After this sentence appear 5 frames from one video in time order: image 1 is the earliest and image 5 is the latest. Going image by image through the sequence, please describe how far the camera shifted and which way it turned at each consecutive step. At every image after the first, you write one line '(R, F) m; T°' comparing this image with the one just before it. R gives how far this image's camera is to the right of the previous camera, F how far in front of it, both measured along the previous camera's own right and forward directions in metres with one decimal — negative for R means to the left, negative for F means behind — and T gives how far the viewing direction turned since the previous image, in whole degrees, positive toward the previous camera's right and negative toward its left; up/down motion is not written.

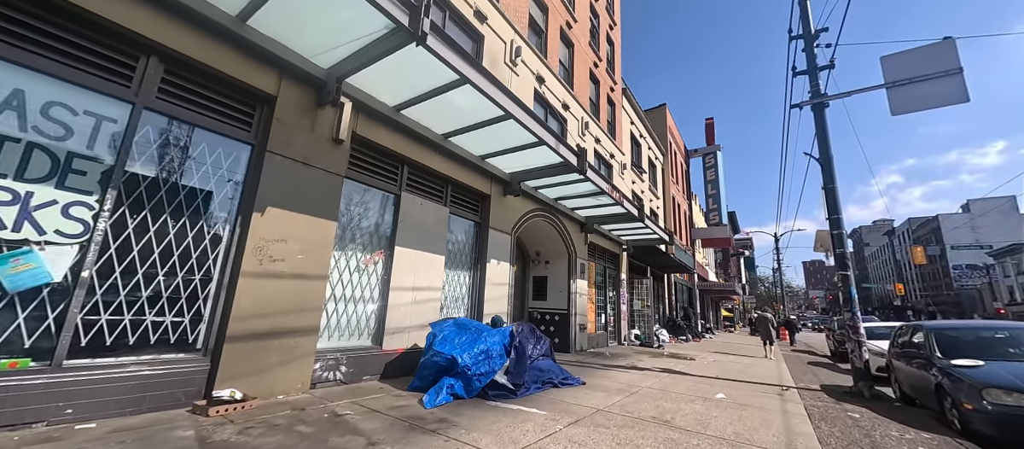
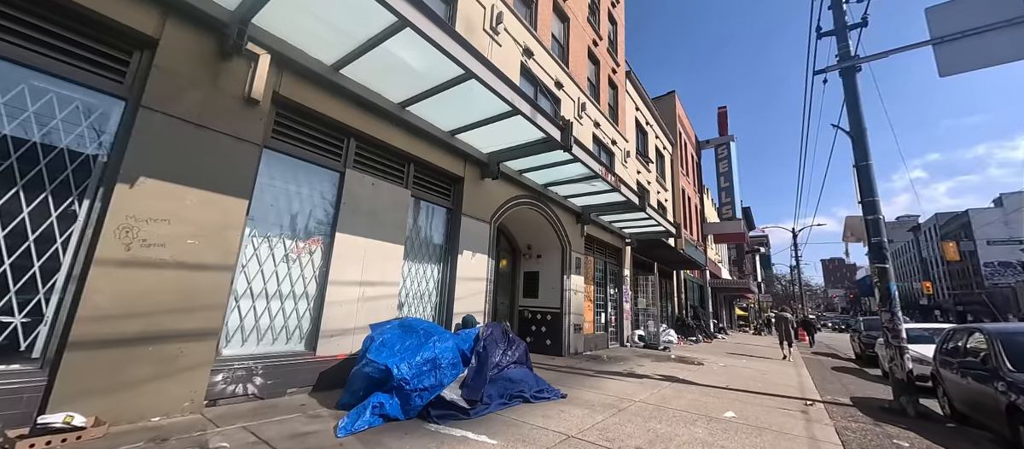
(+0.7, +1.0) m; -2°
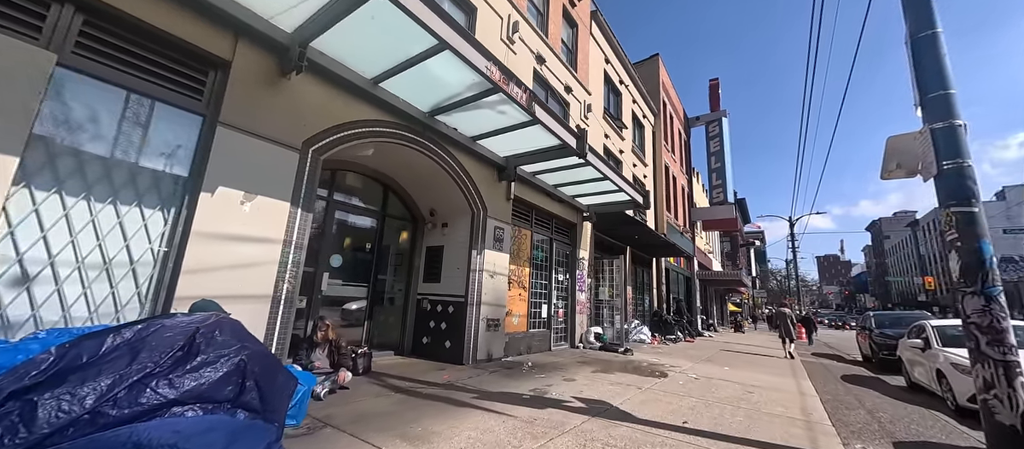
(+2.2, +3.0) m; 0°
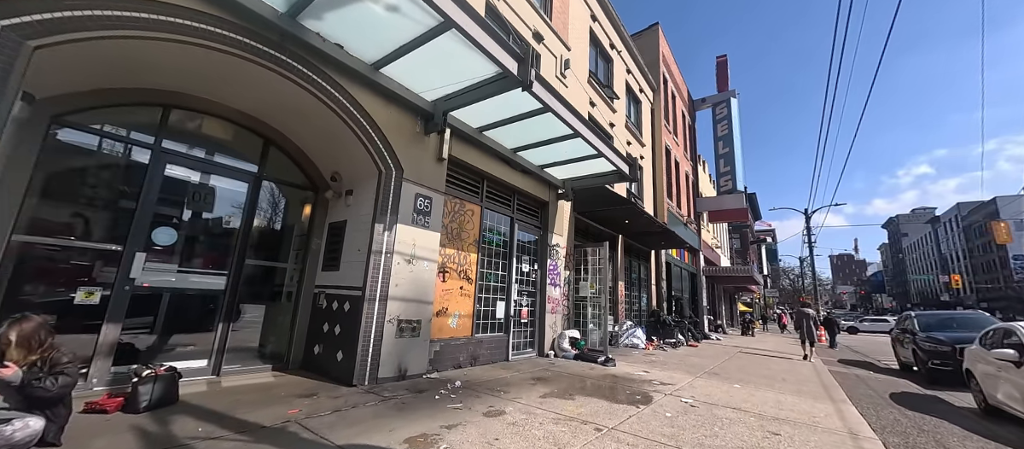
(+1.2, +2.1) m; -1°
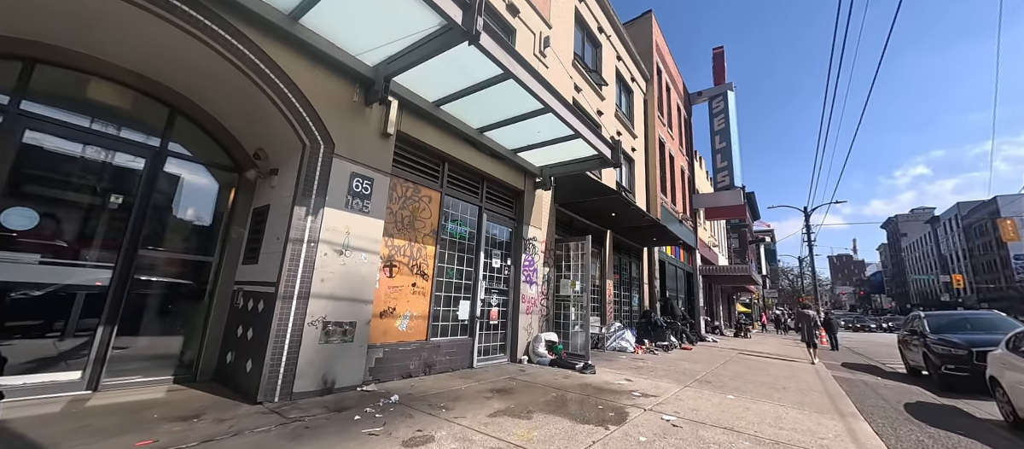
(+0.6, +0.8) m; 0°
